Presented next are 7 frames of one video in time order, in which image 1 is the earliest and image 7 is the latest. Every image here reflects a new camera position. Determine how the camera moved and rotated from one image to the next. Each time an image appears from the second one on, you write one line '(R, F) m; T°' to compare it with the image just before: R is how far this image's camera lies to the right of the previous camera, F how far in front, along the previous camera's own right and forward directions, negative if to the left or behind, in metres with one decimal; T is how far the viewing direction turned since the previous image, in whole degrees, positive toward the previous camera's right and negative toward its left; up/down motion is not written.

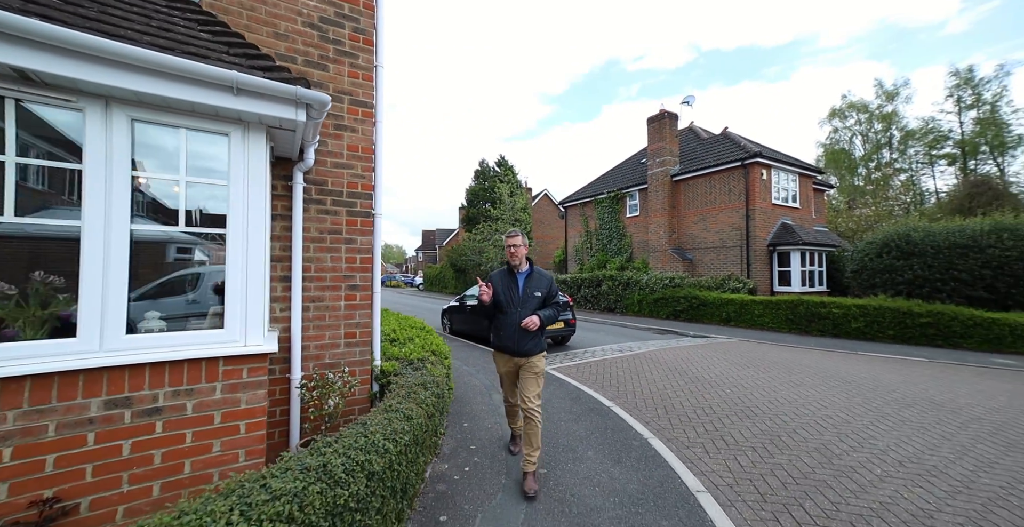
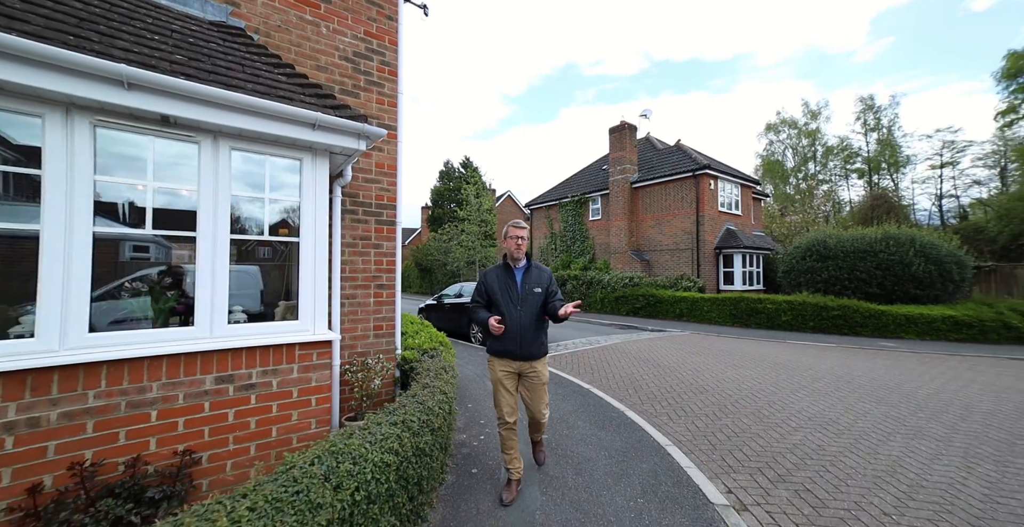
(-0.5, -0.7) m; +6°
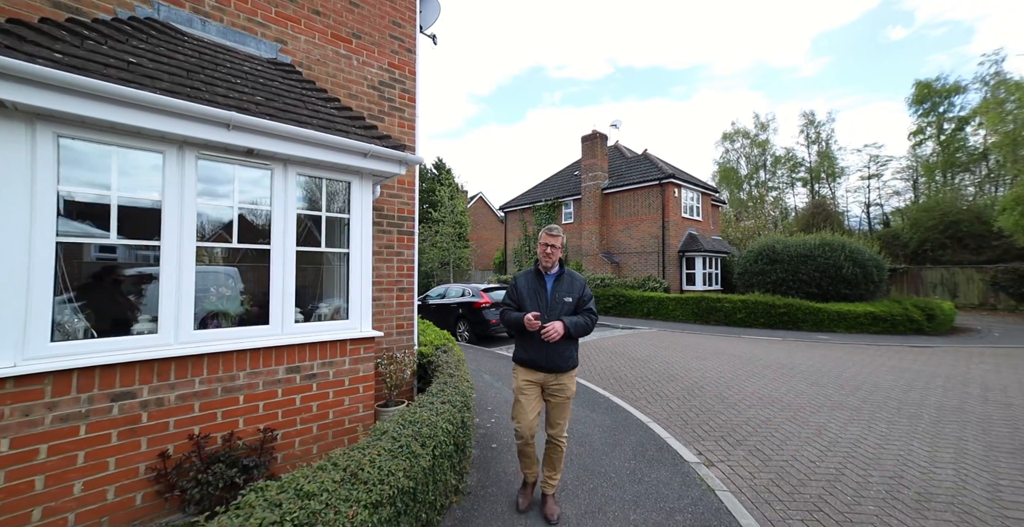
(-0.5, -0.6) m; +5°
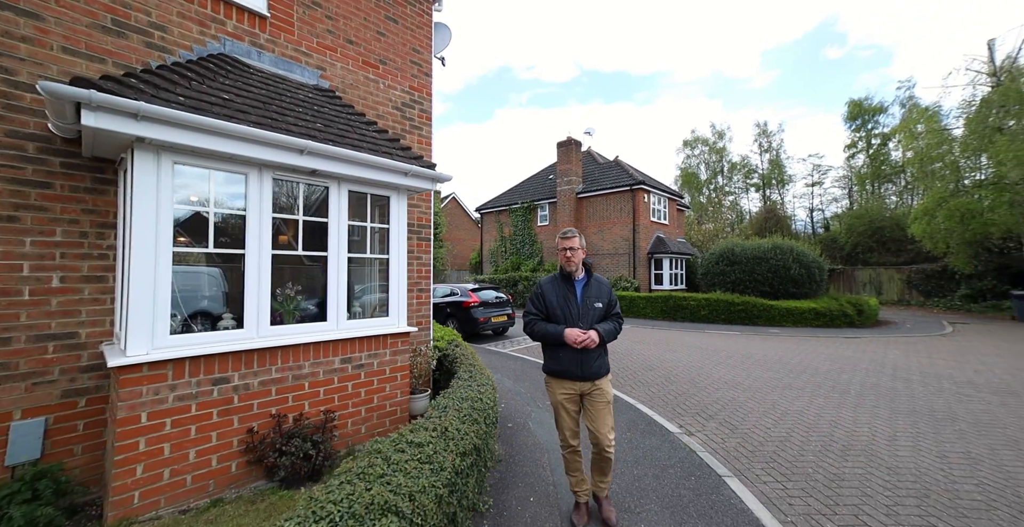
(-0.5, -0.6) m; +5°
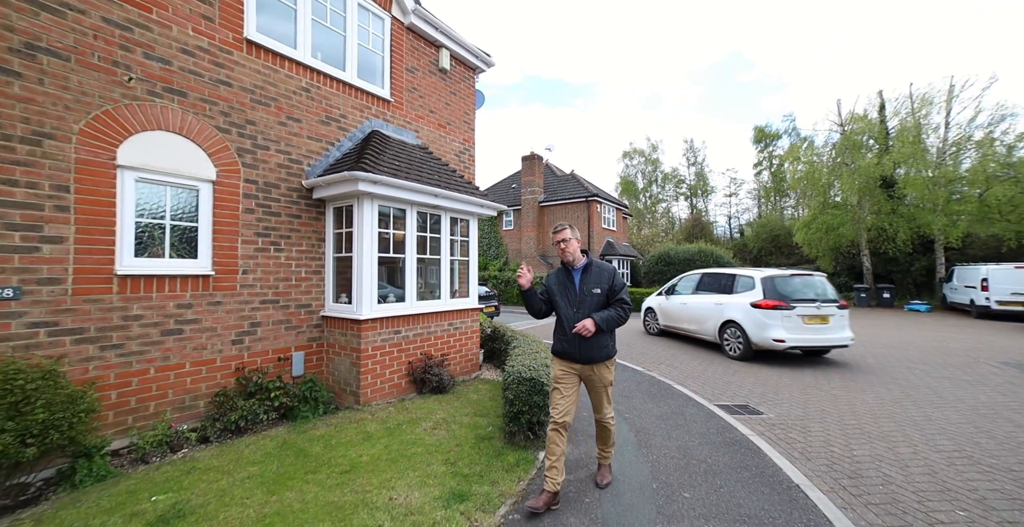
(-1.4, -2.2) m; +8°
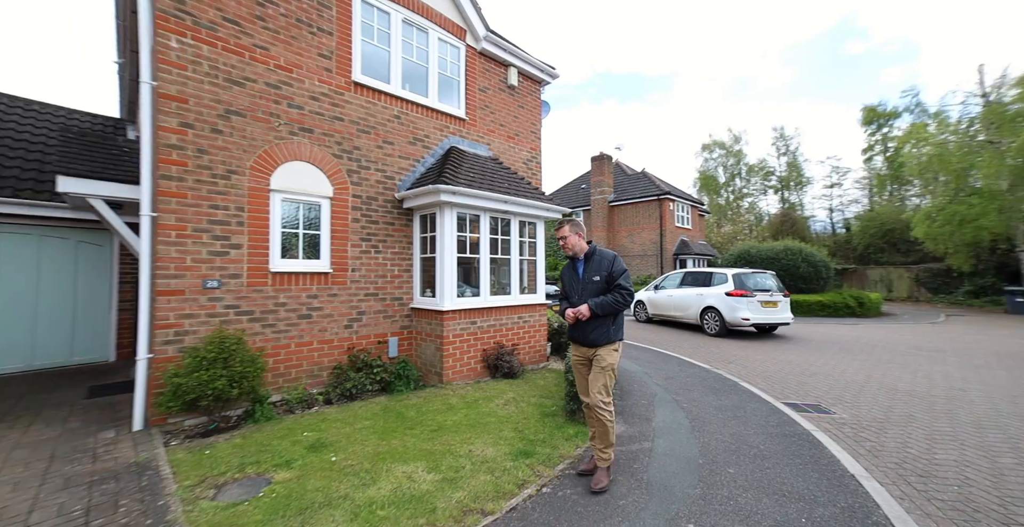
(+0.1, -0.5) m; -10°
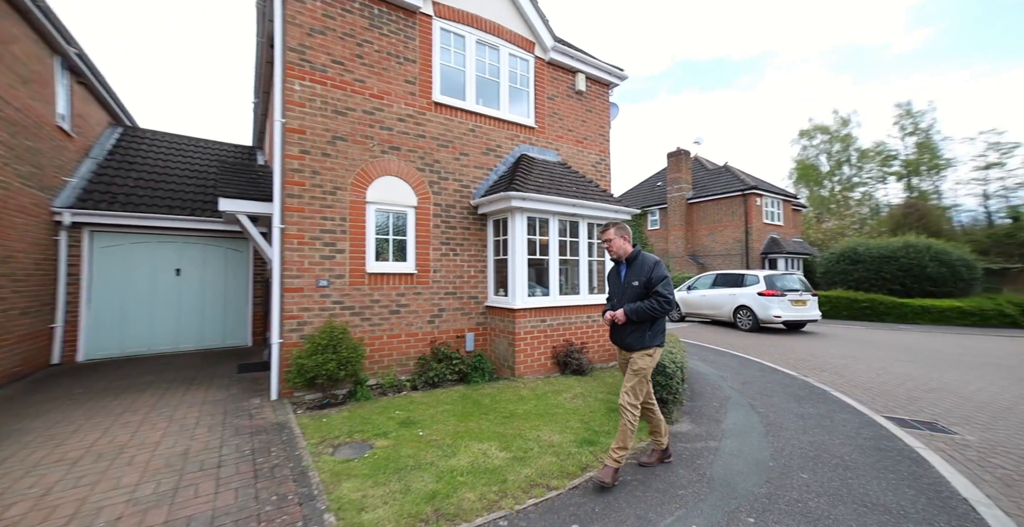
(+0.1, -0.3) m; -11°
